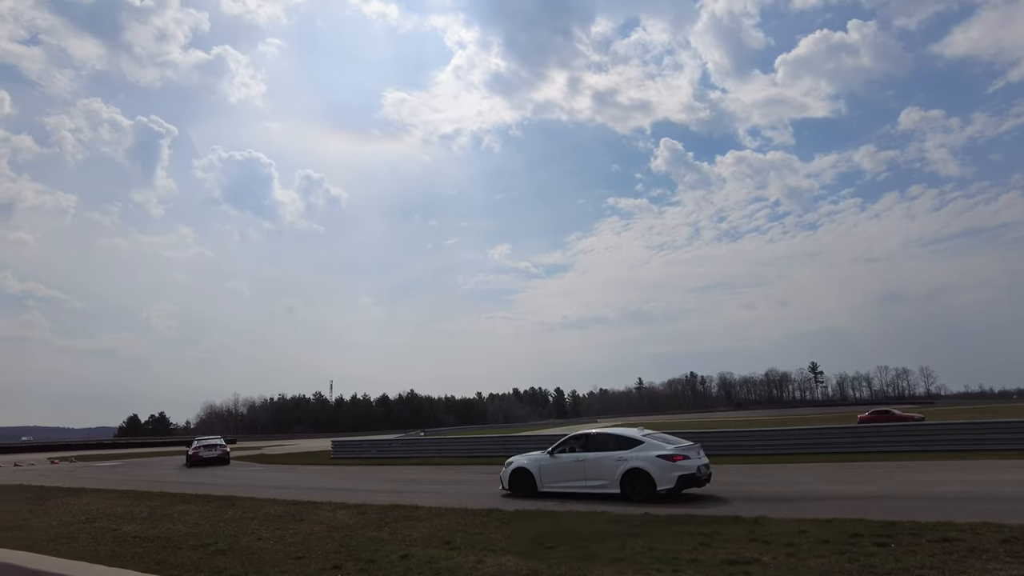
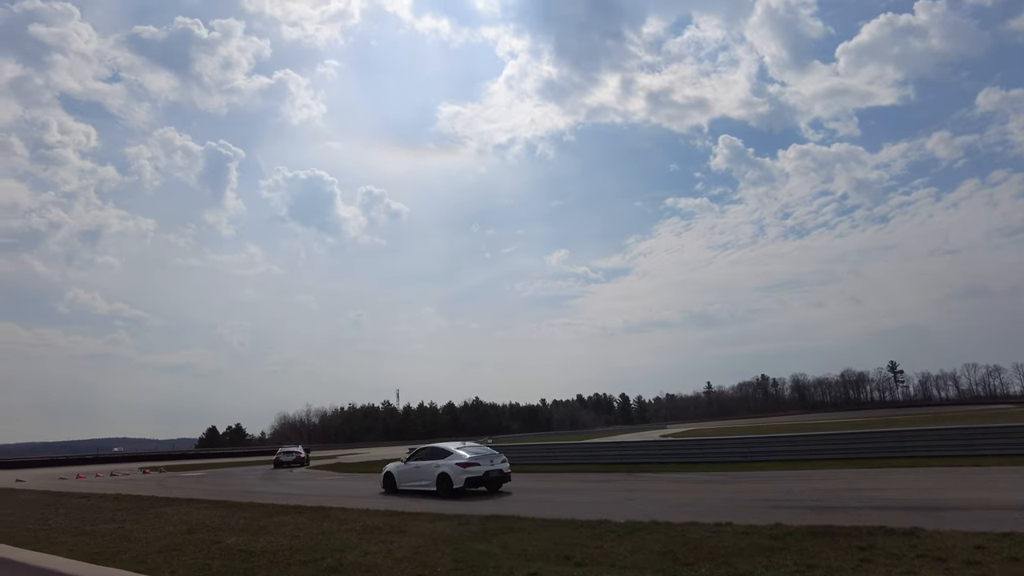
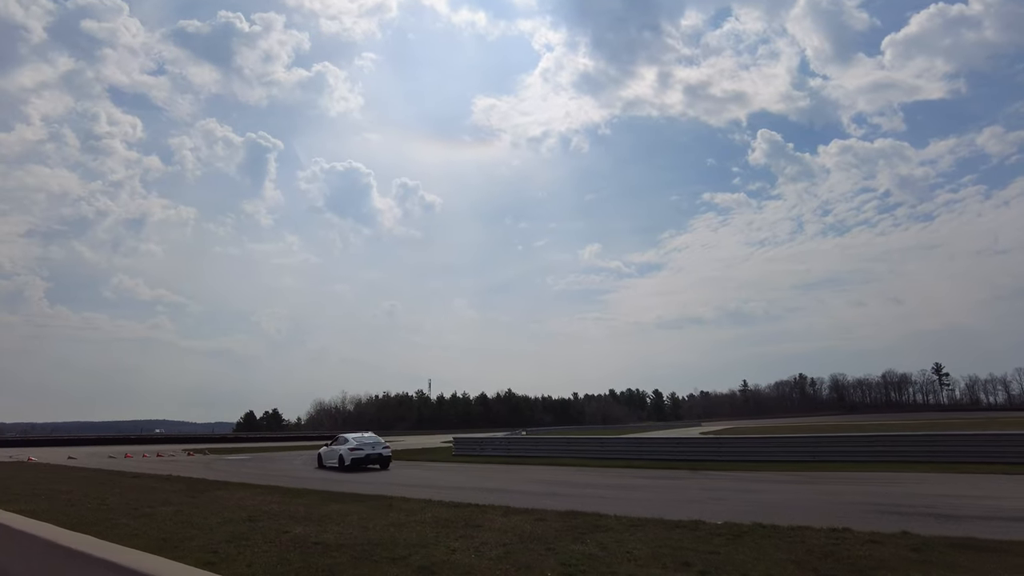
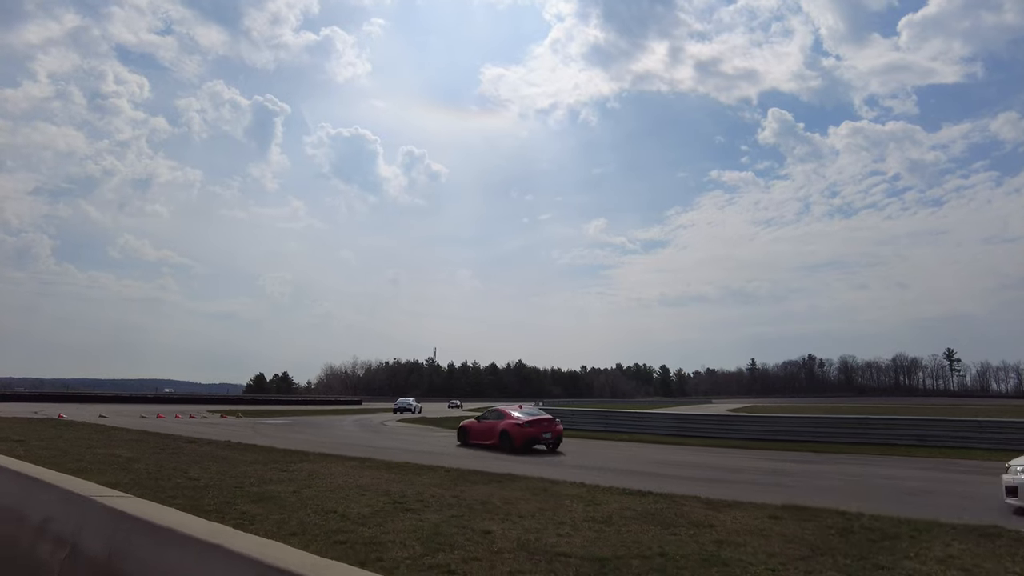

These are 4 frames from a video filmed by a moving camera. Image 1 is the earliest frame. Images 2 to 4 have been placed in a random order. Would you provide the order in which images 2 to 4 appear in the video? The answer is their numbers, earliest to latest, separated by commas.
2, 3, 4
